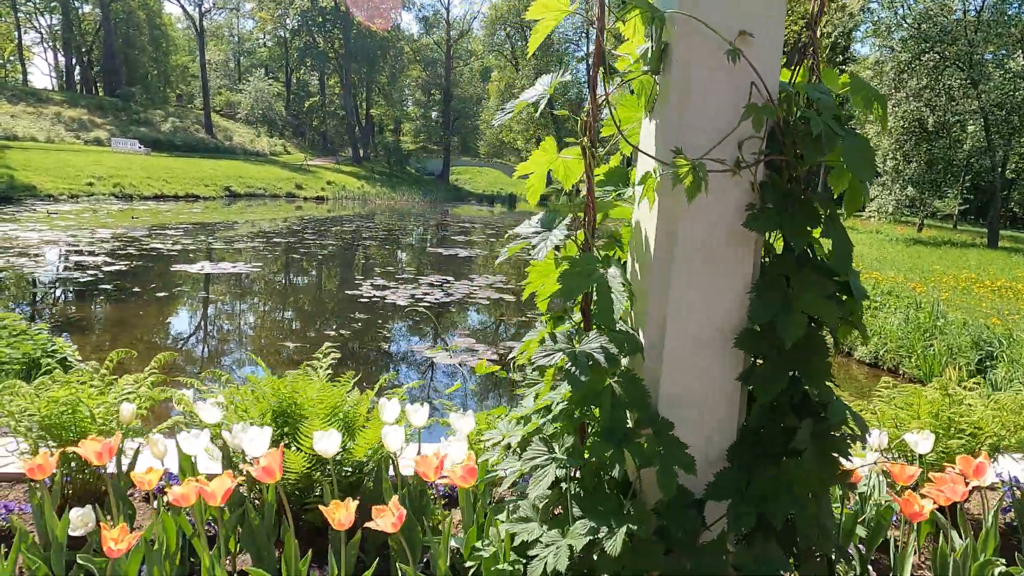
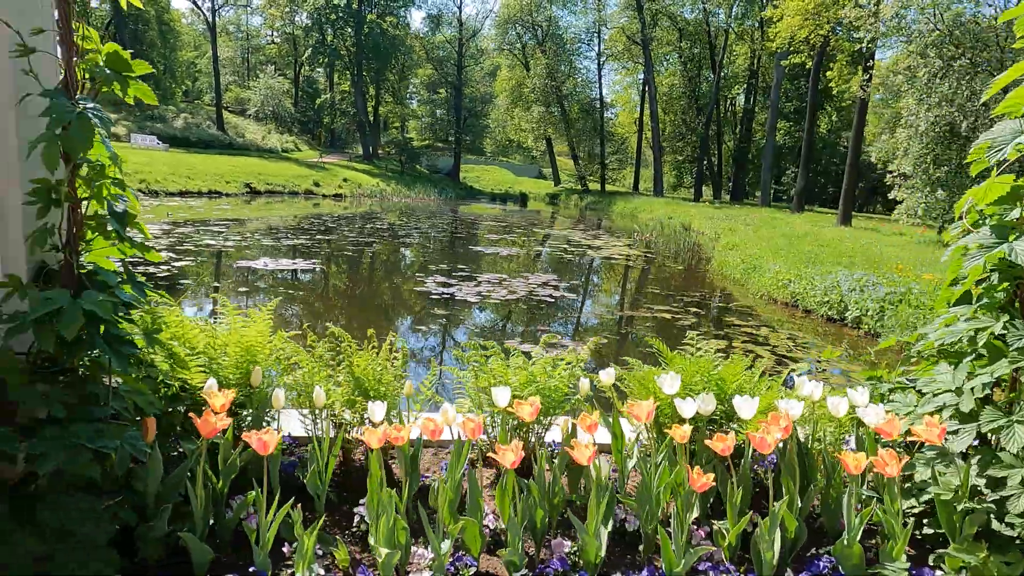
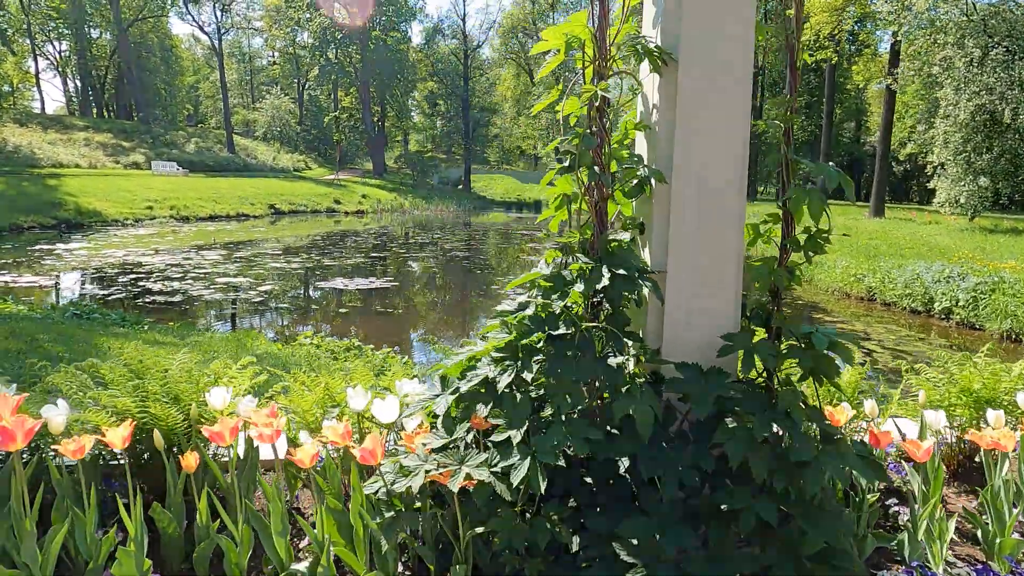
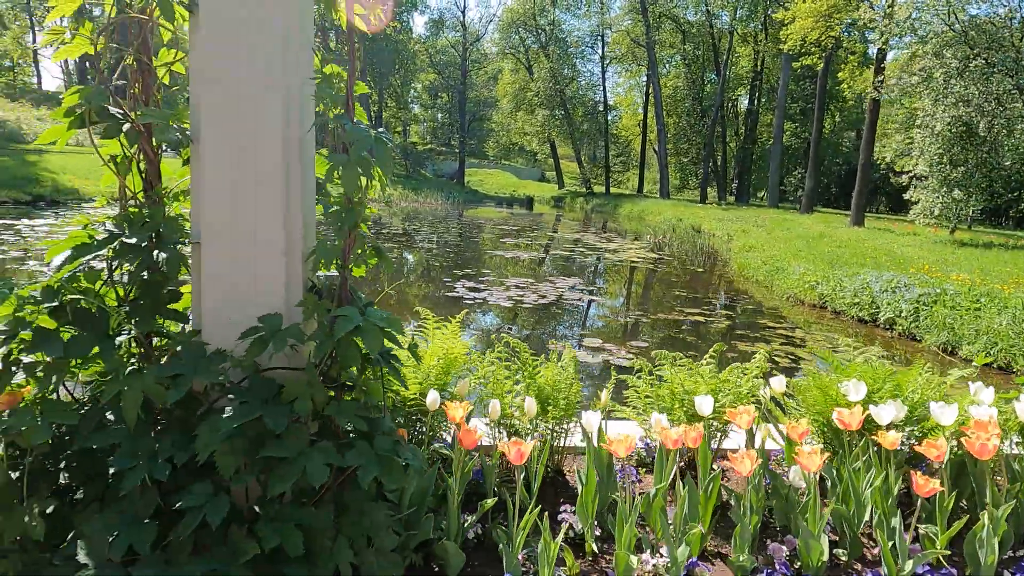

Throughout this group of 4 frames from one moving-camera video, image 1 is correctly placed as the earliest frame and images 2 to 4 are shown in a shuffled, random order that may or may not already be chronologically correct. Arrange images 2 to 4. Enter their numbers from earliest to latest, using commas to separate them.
2, 4, 3
